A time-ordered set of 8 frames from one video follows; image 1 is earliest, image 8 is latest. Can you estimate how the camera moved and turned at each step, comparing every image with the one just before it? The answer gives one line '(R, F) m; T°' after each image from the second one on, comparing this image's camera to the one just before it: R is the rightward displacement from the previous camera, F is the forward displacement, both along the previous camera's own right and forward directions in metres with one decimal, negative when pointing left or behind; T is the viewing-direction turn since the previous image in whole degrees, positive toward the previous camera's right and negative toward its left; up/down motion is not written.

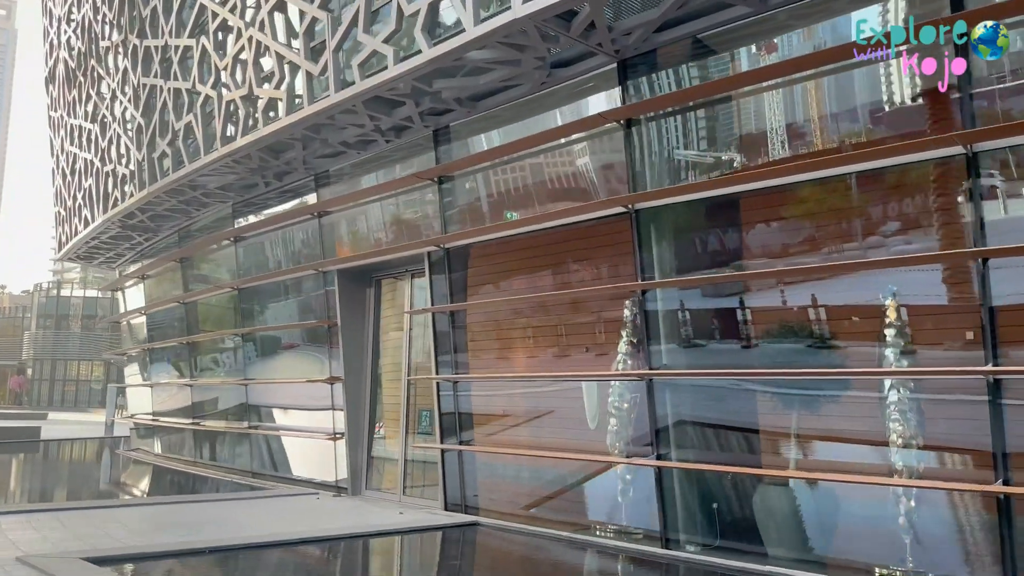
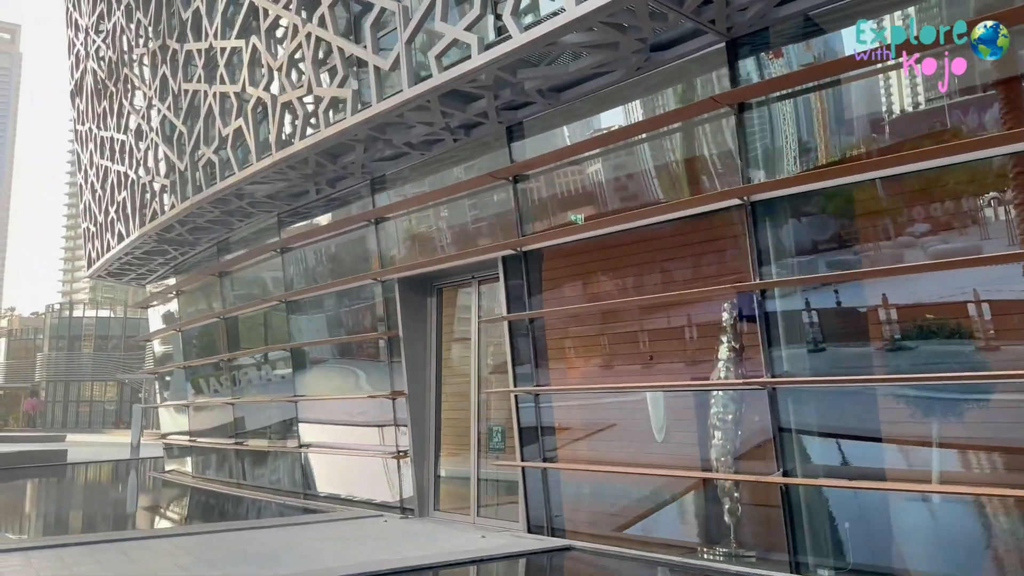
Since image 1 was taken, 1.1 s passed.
(-0.8, +0.6) m; 0°
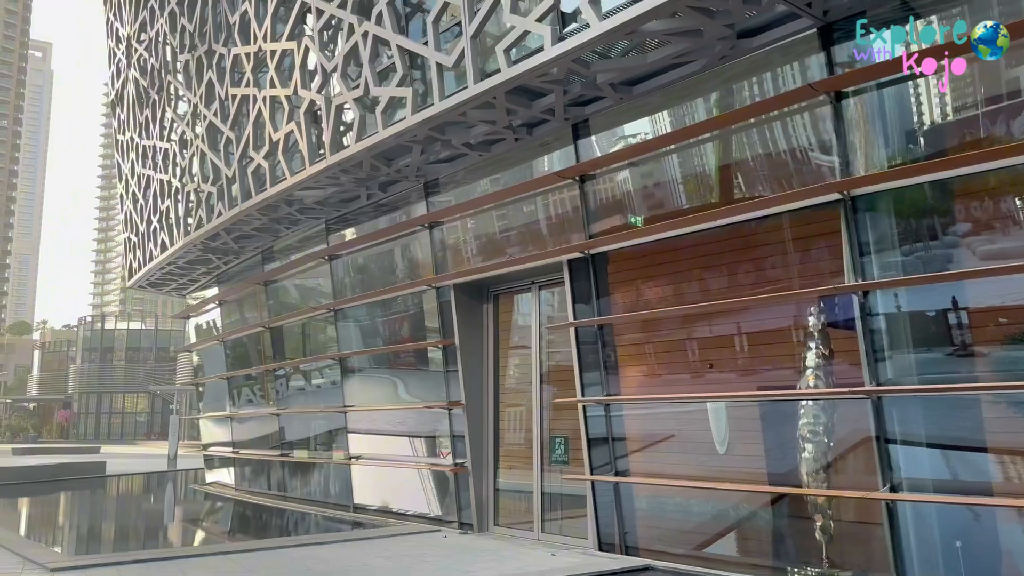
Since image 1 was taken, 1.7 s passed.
(-0.4, +0.4) m; -2°
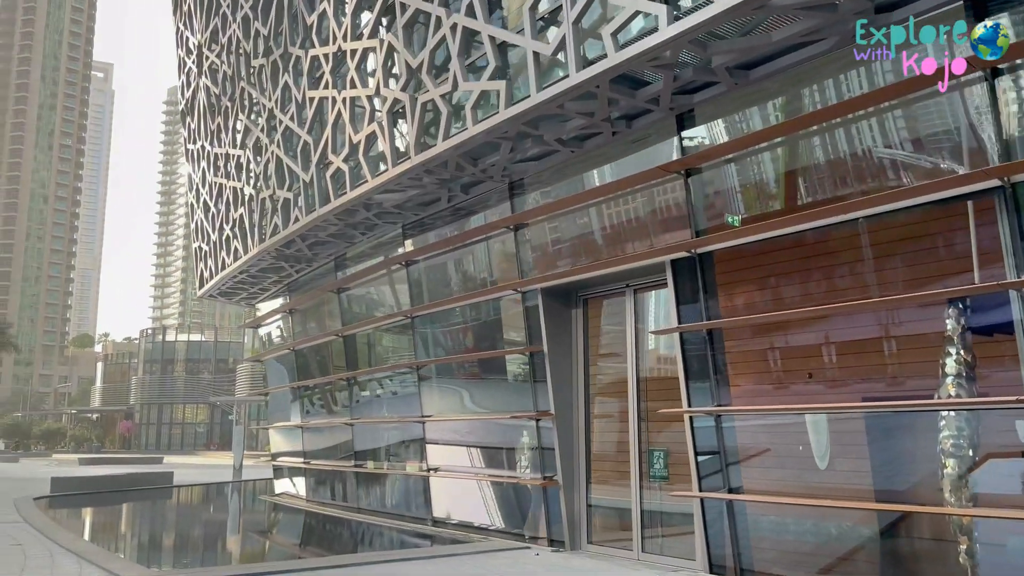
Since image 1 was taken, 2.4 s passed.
(-0.5, +0.5) m; -3°
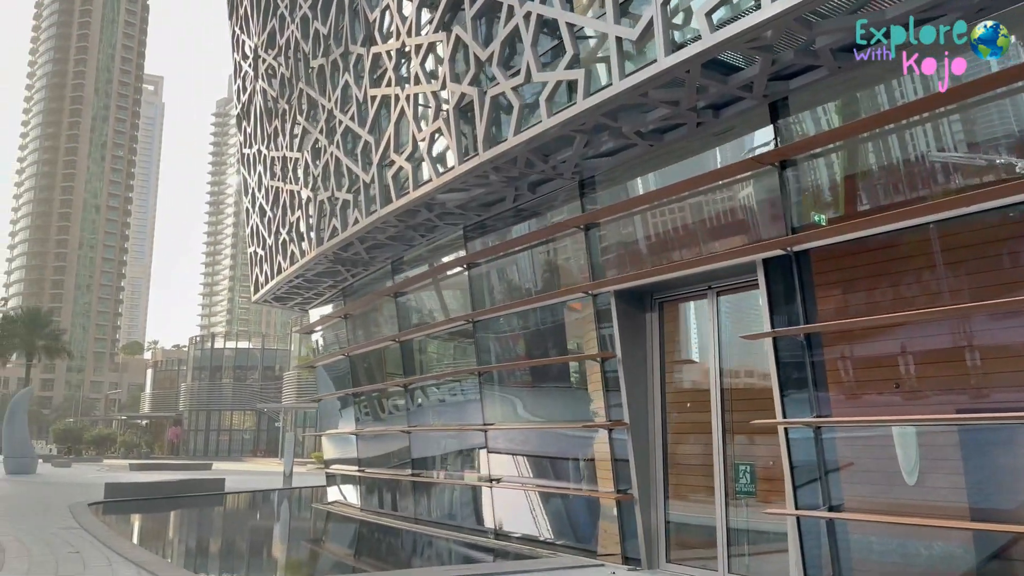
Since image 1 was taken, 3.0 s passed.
(-0.3, +0.5) m; -3°
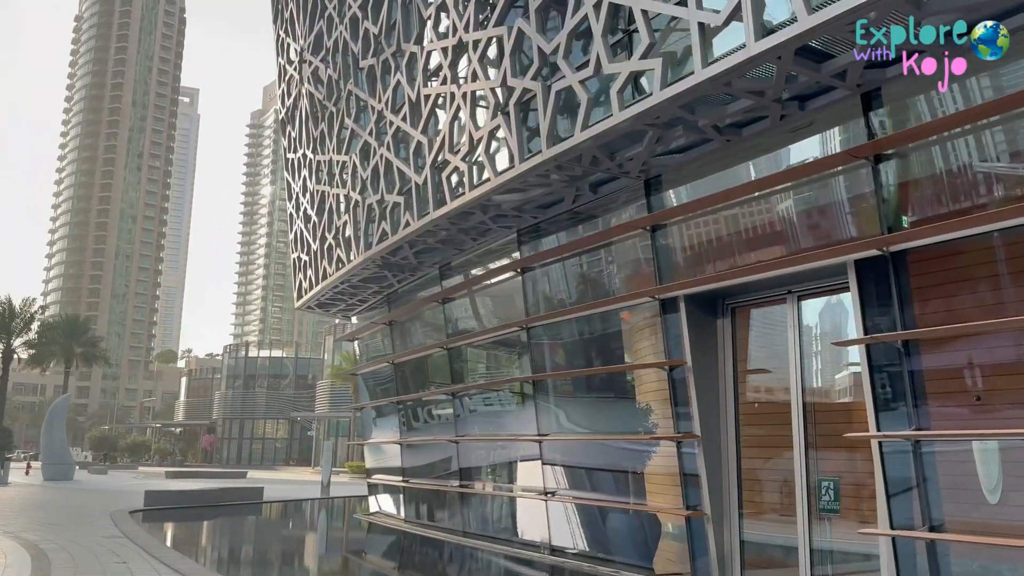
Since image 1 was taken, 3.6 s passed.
(-0.4, +0.4) m; -2°
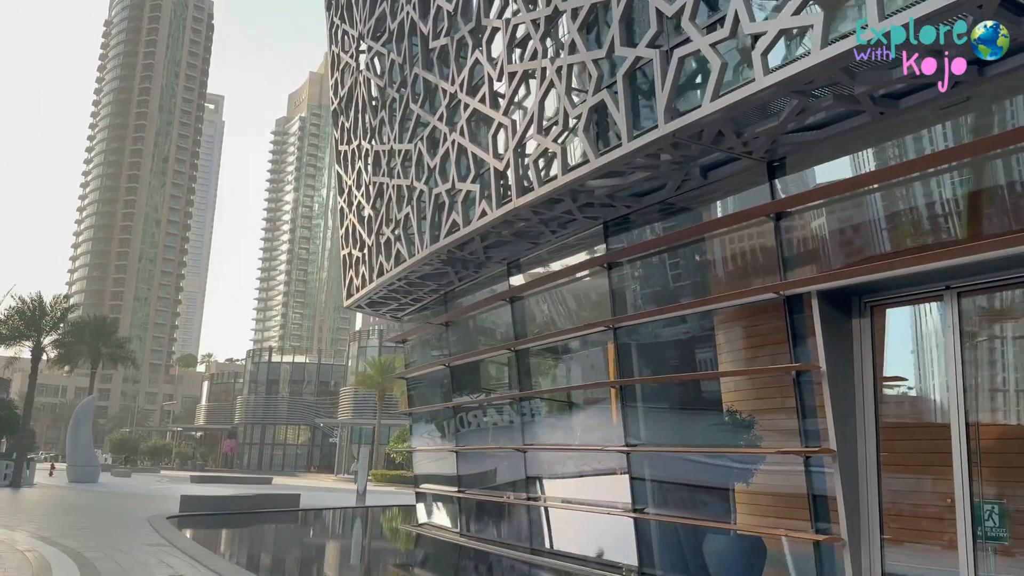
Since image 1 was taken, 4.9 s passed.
(-0.9, +1.0) m; -1°
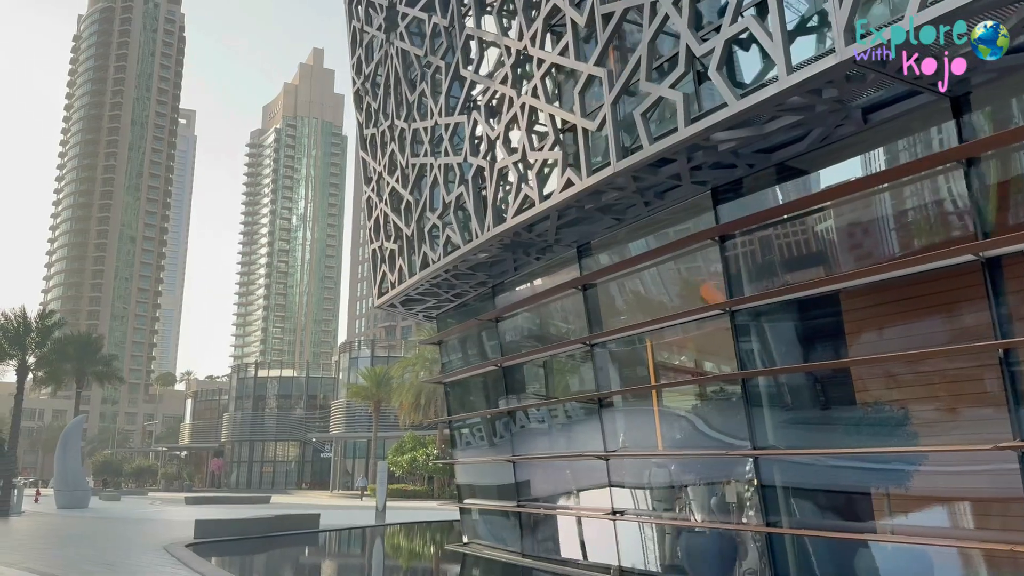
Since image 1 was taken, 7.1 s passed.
(-1.3, +1.6) m; +1°
